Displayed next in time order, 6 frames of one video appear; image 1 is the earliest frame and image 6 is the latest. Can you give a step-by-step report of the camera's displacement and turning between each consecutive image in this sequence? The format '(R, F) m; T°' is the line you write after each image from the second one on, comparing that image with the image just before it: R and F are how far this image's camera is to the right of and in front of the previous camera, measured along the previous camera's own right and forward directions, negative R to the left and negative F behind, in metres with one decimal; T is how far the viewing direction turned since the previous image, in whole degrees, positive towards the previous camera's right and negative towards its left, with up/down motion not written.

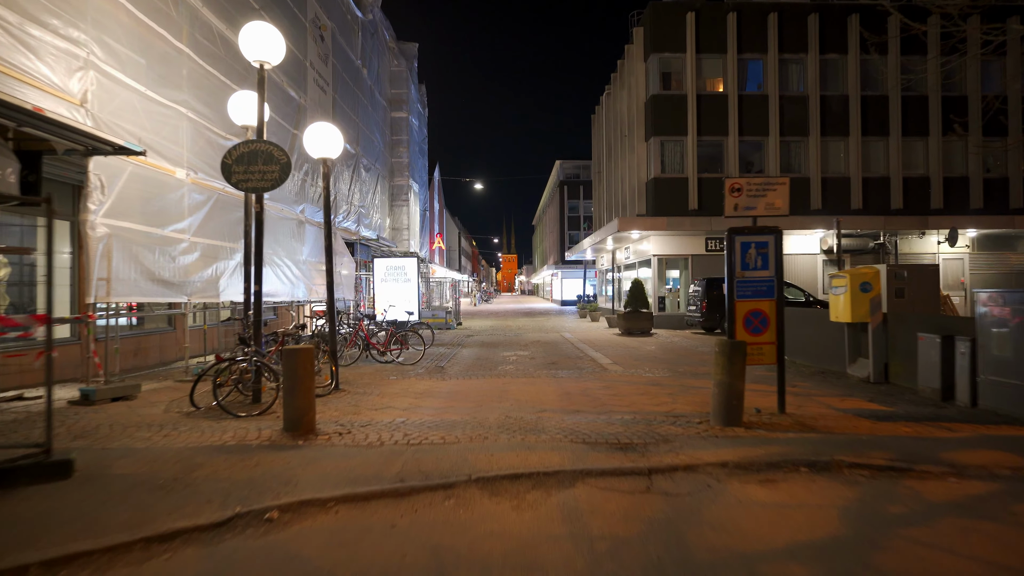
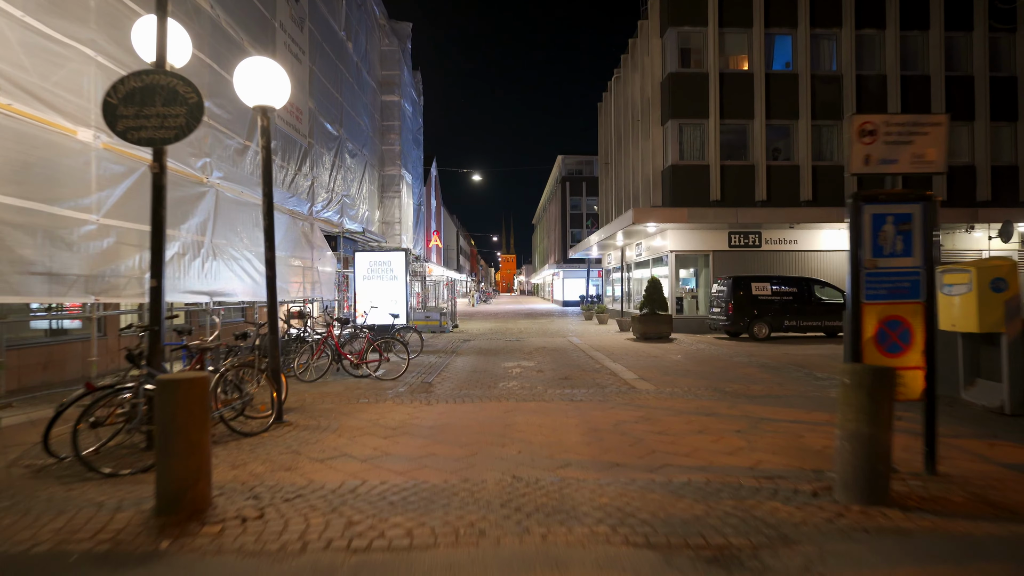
(-0.1, +1.9) m; 0°
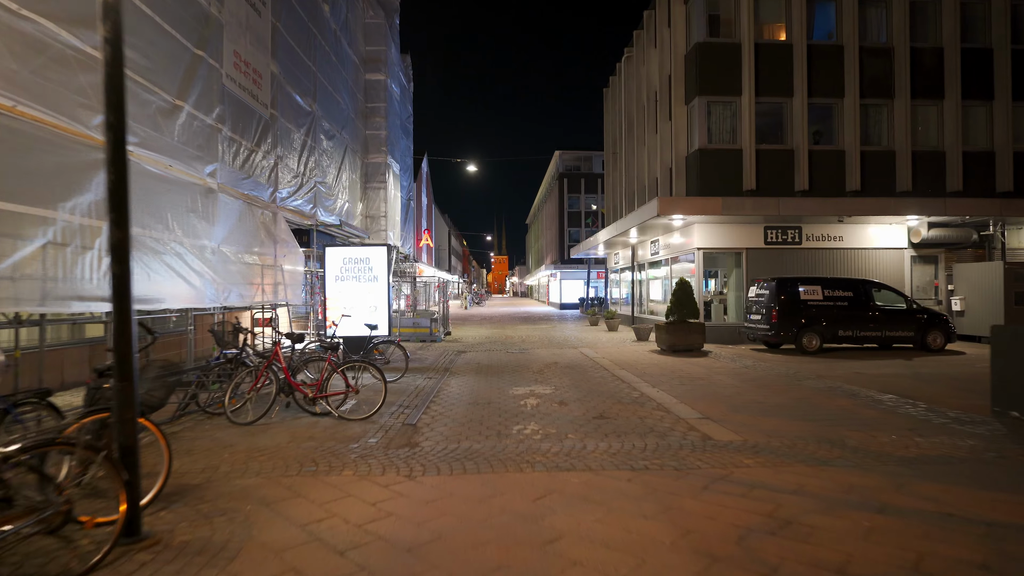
(-0.3, +2.4) m; +1°
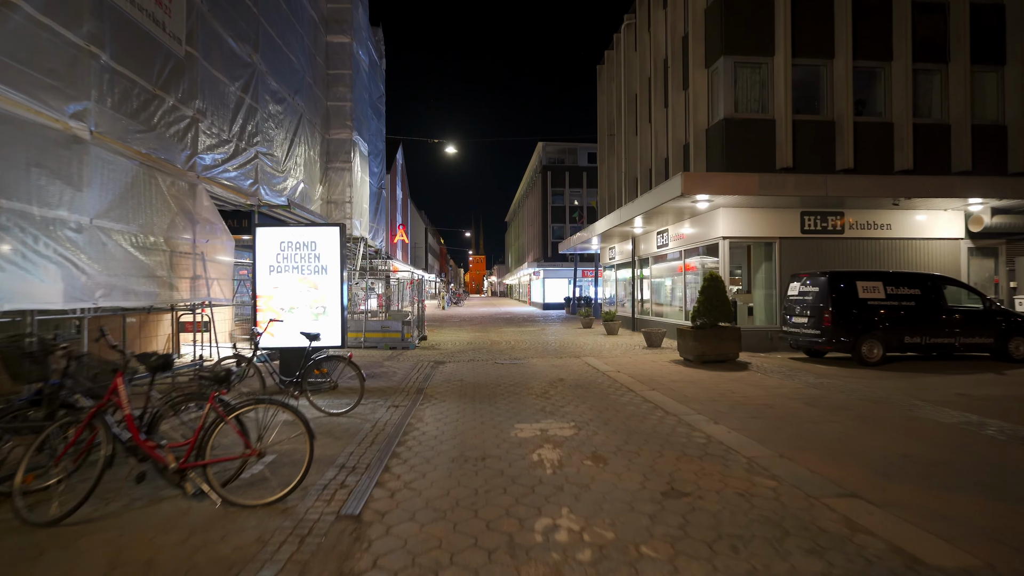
(-0.3, +2.6) m; +2°
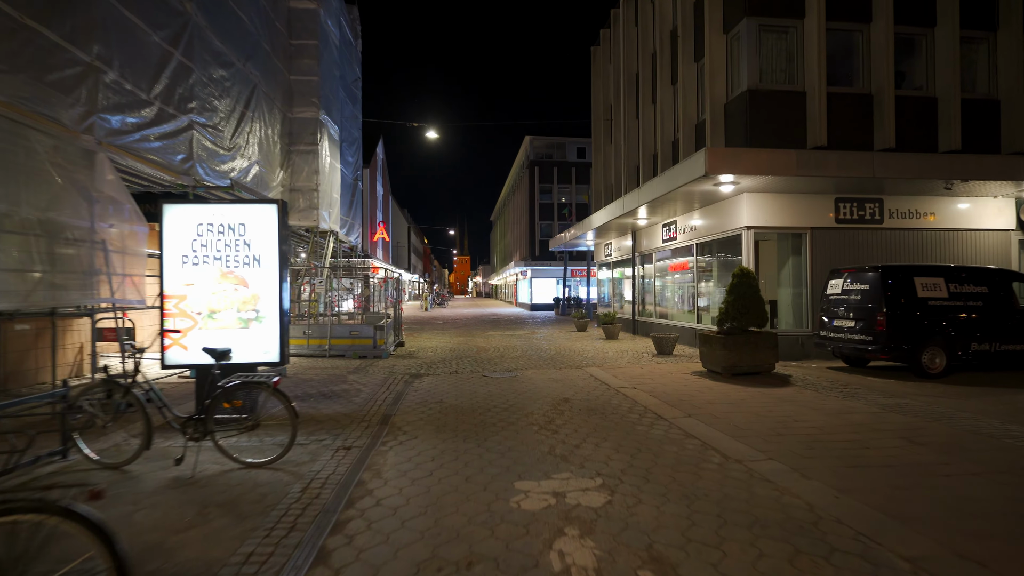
(-0.1, +1.9) m; +2°
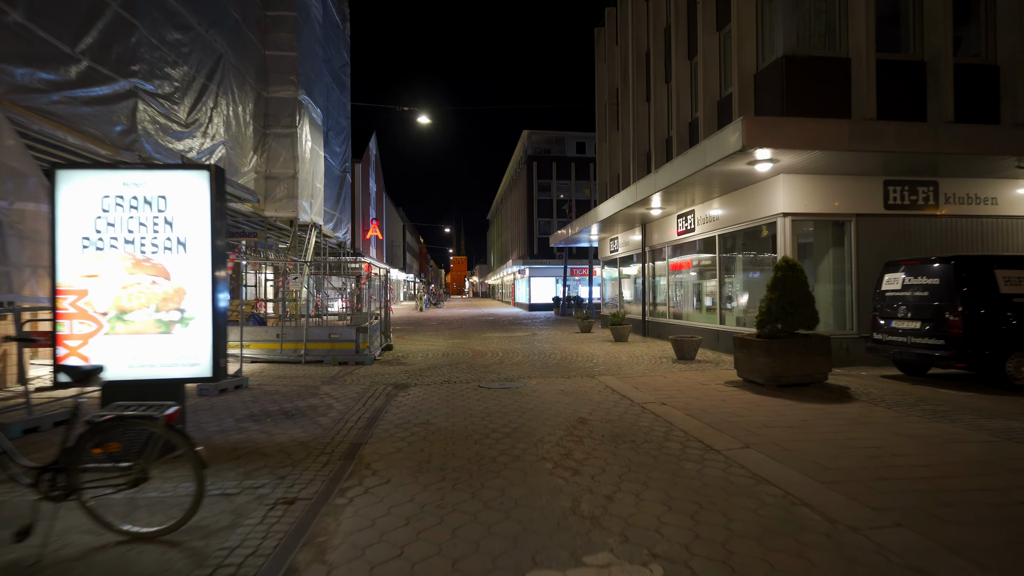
(-0.1, +1.4) m; 0°
